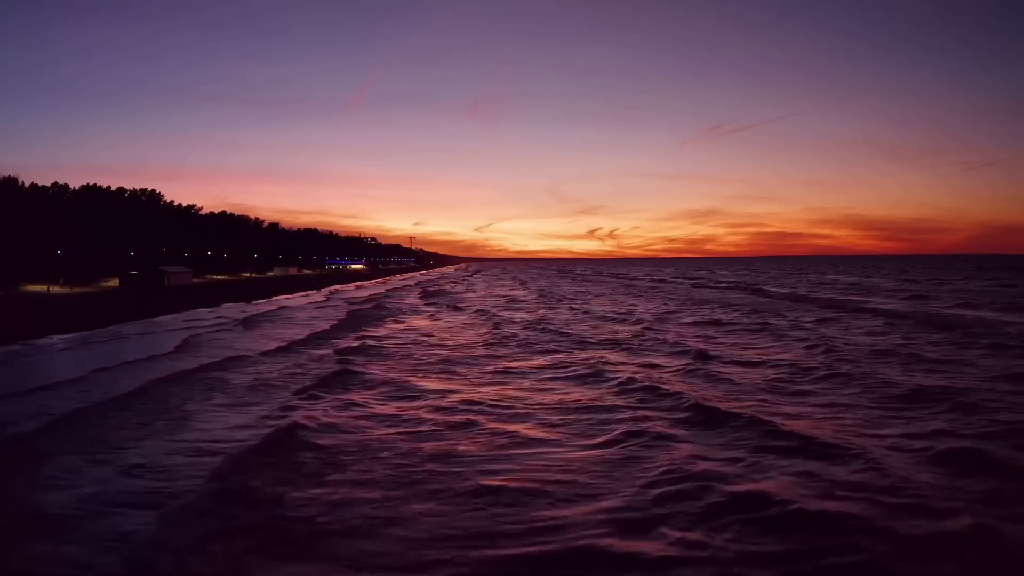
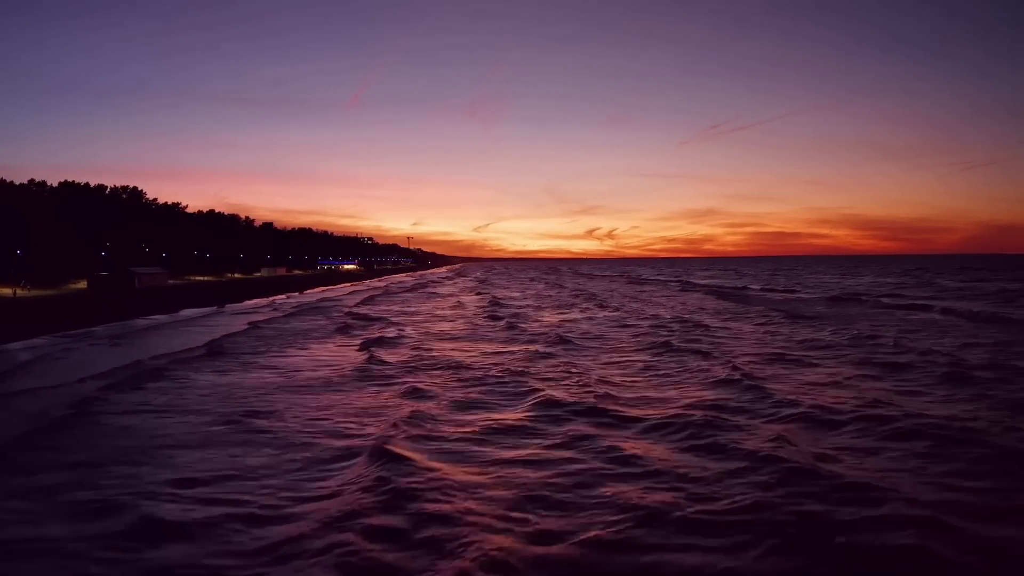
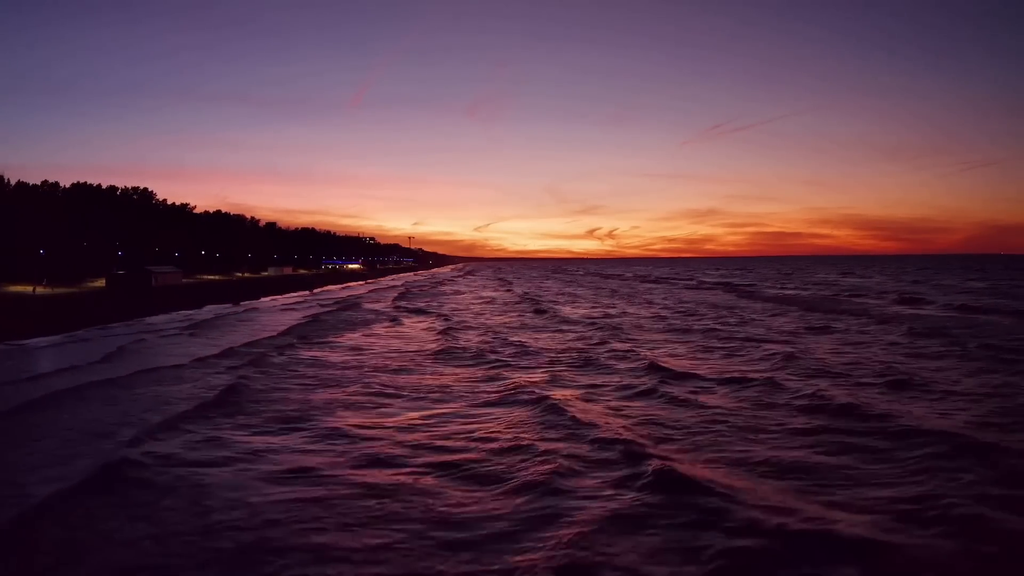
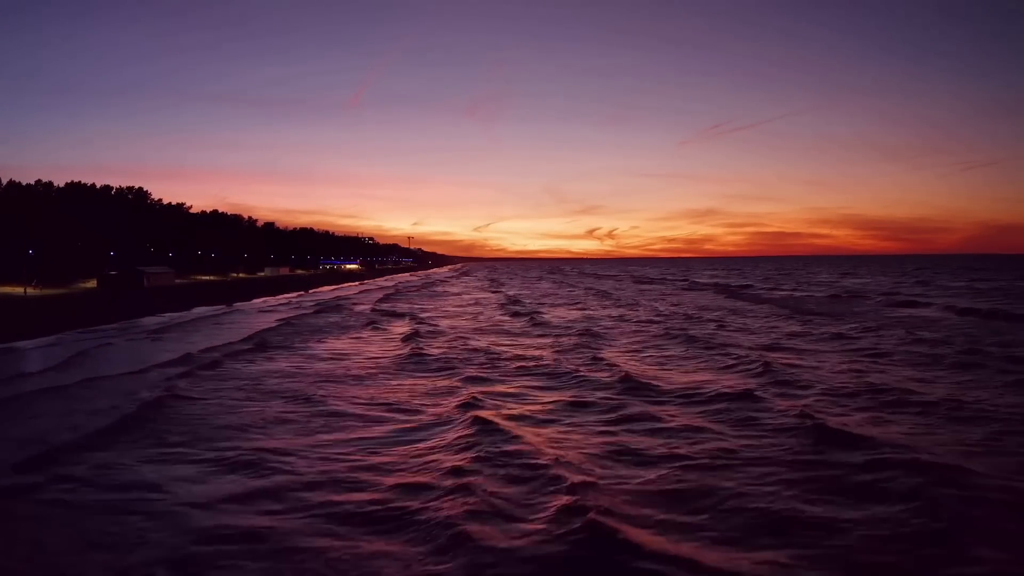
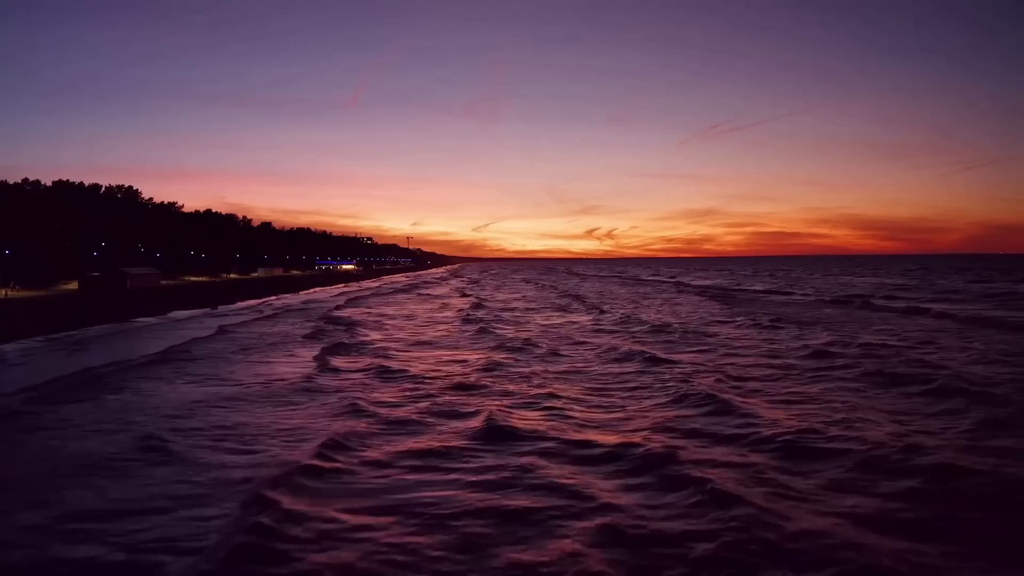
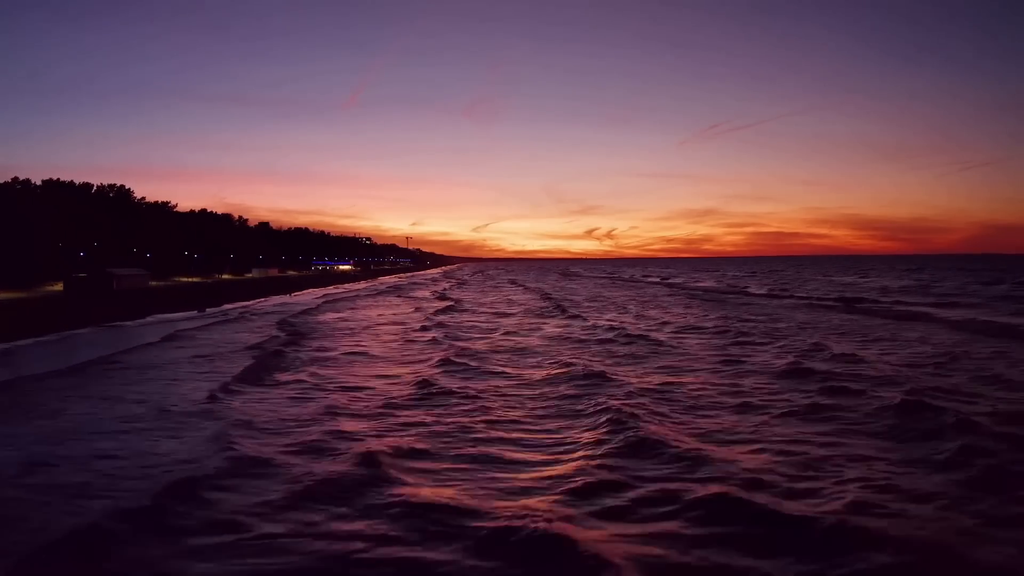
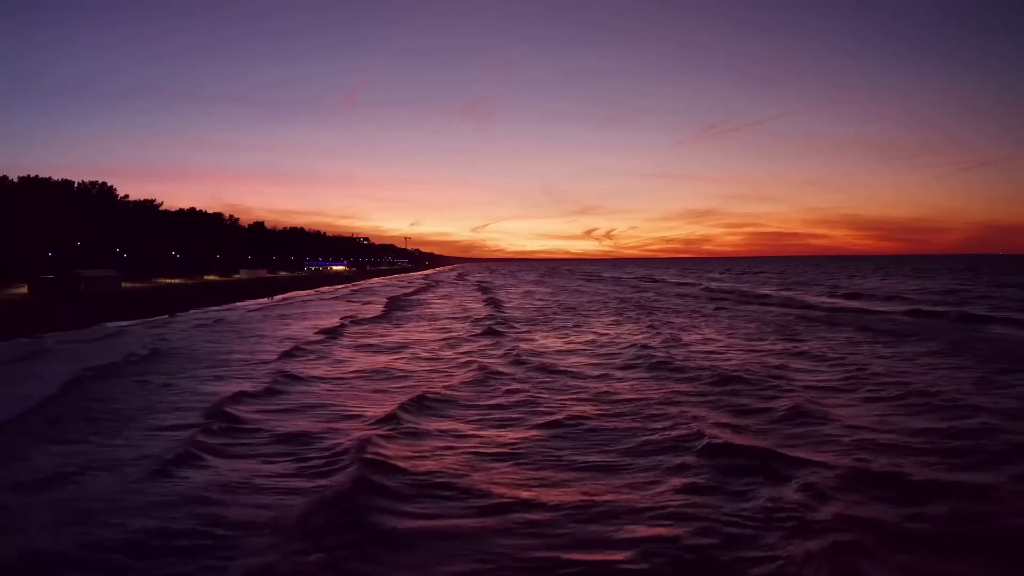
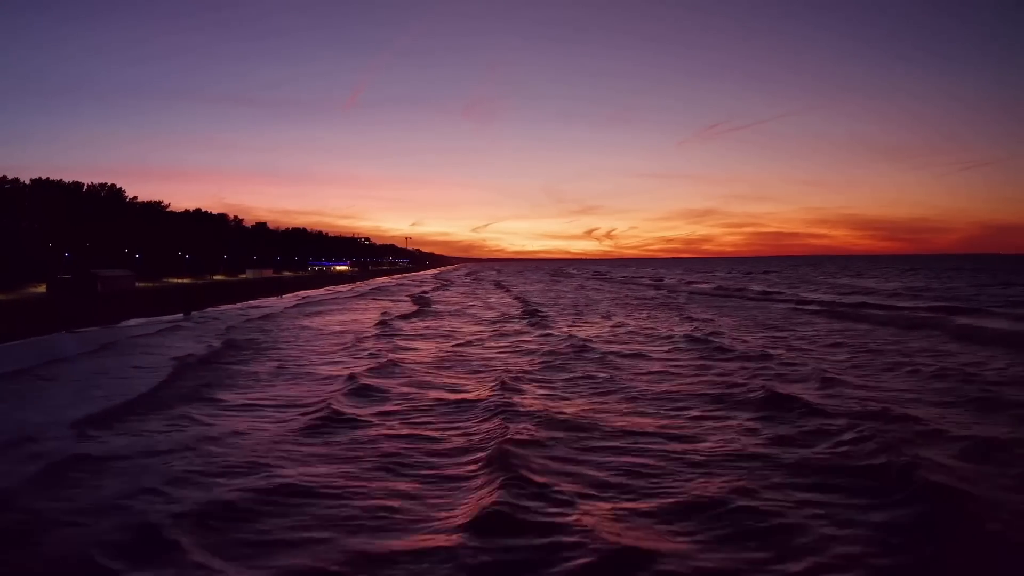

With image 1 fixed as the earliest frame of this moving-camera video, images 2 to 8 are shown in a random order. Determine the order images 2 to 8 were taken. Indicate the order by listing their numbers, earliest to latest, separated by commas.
3, 4, 2, 5, 6, 8, 7
